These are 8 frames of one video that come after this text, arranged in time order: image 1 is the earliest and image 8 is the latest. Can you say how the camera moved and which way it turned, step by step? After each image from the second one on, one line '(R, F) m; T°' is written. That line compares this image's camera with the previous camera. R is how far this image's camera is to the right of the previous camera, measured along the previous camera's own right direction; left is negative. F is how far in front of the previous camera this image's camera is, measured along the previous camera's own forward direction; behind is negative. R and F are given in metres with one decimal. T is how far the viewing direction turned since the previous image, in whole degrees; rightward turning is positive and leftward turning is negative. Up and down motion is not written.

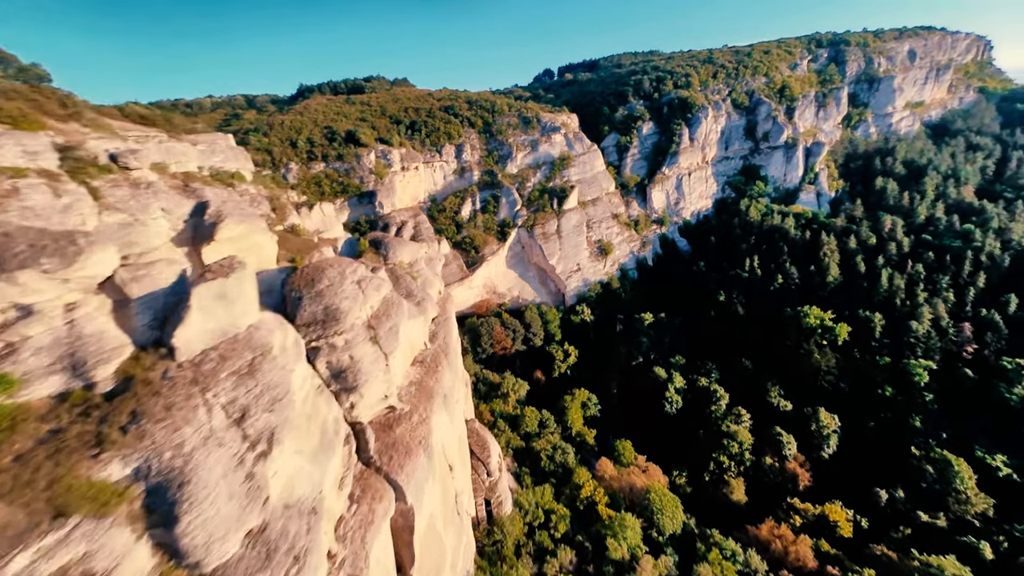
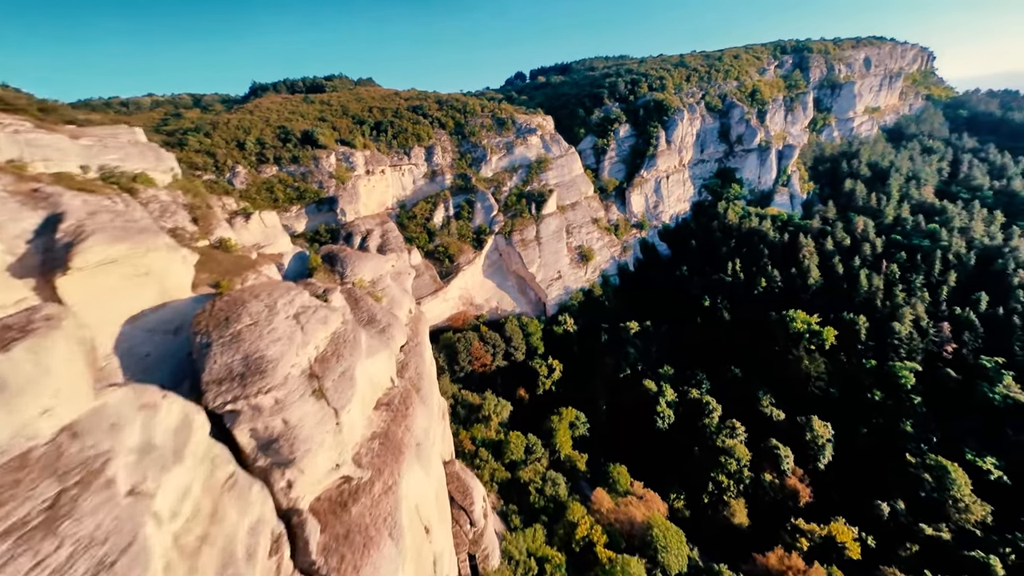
(-0.3, +2.8) m; +4°
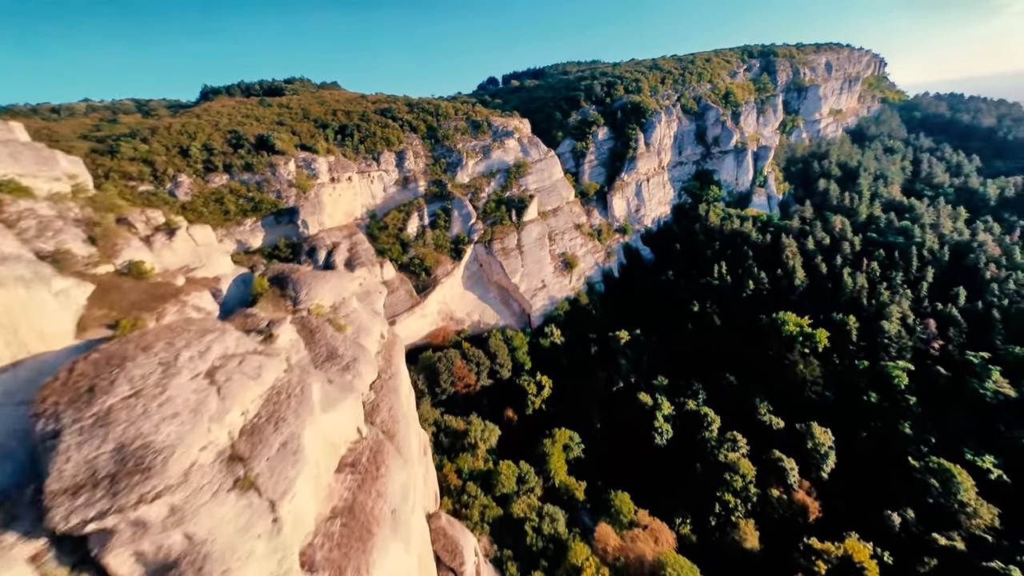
(-0.4, +2.5) m; +3°
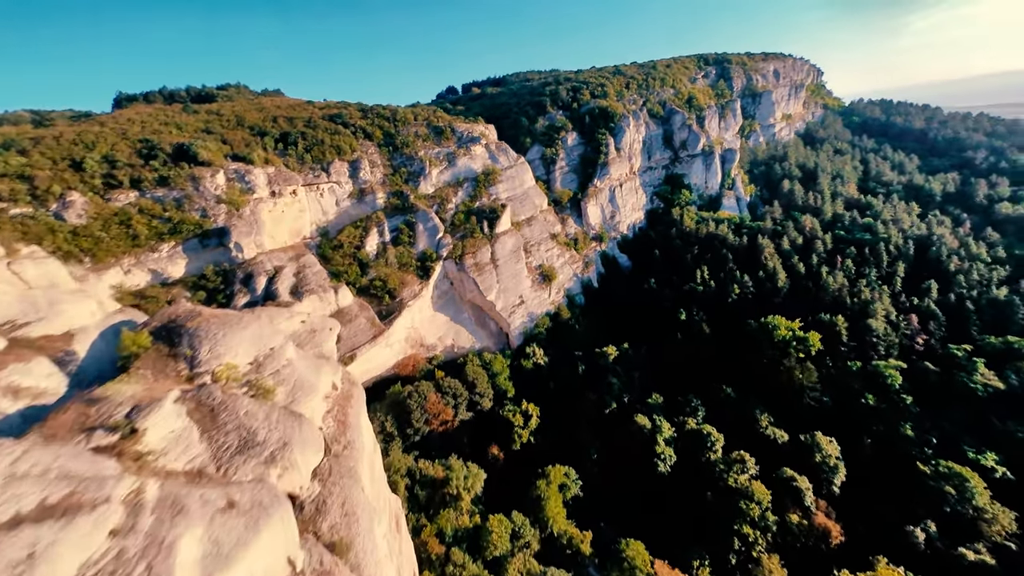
(-0.7, +3.7) m; +5°
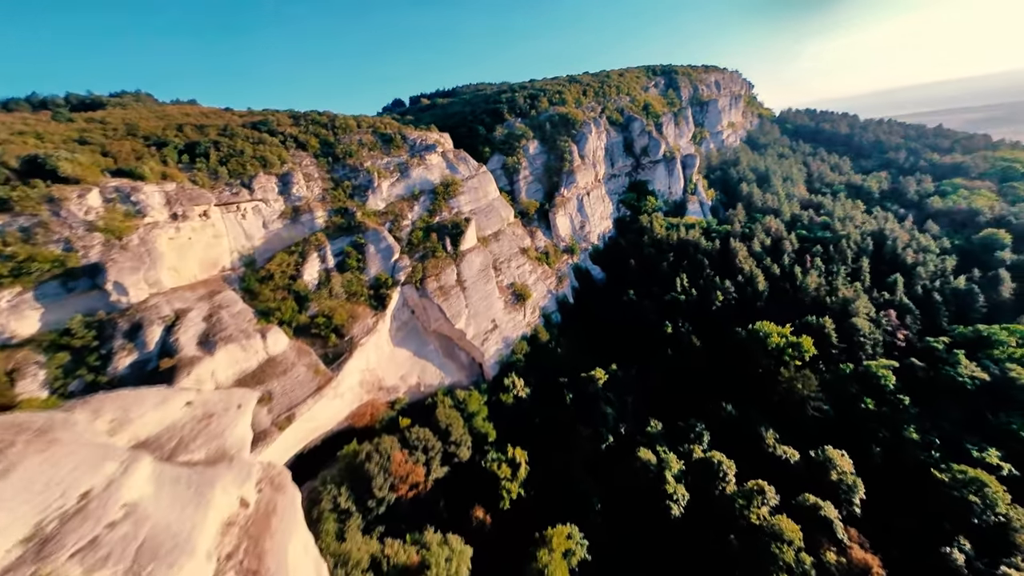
(-1.0, +4.5) m; +6°
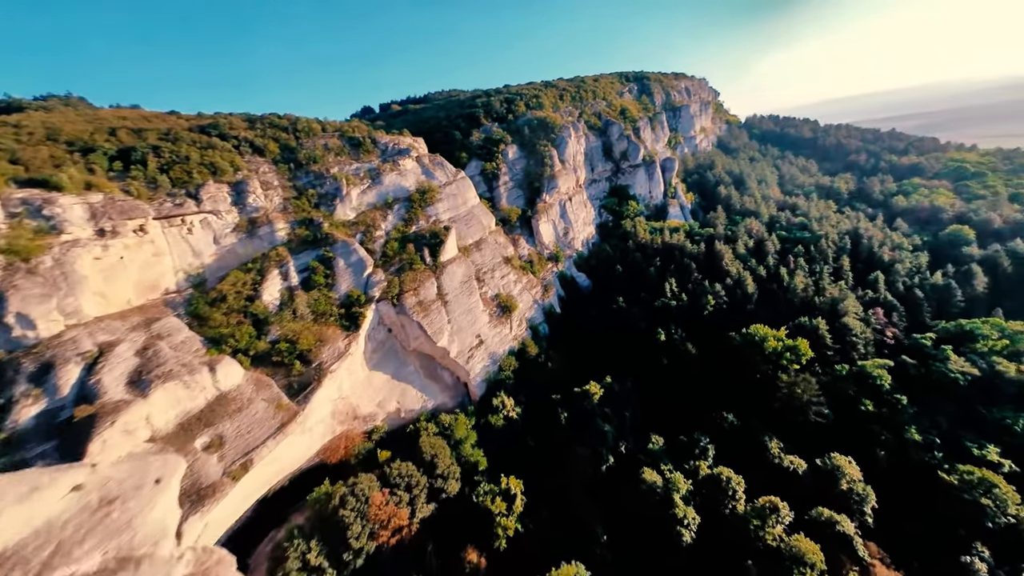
(-0.6, +2.3) m; +4°
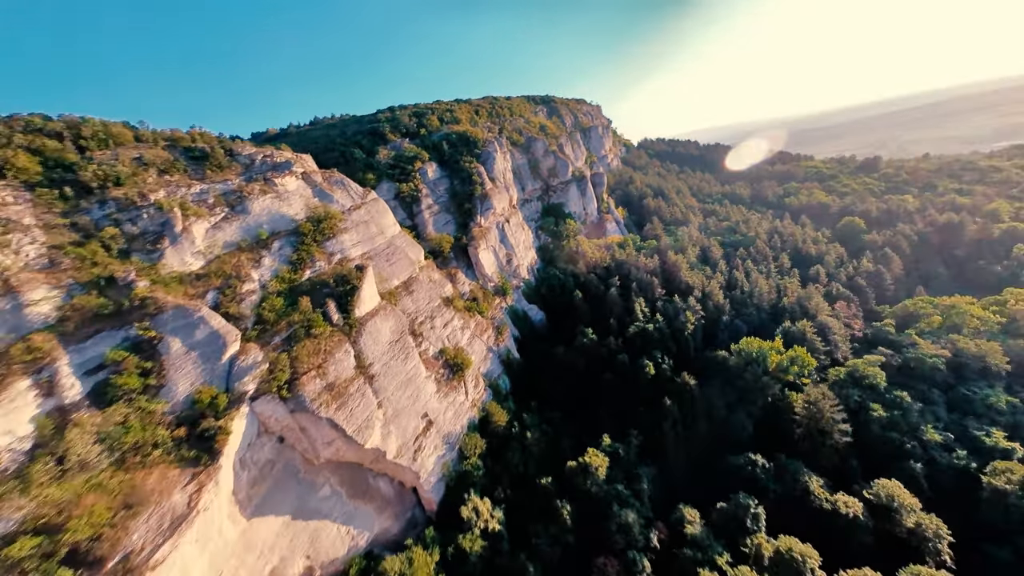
(-2.0, +8.5) m; +13°
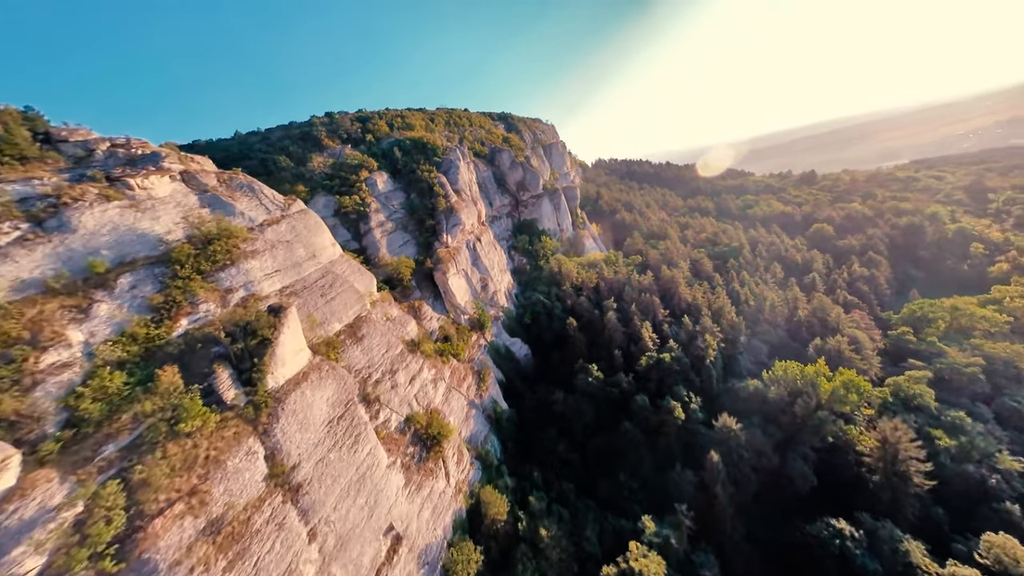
(-1.7, +6.7) m; +7°
